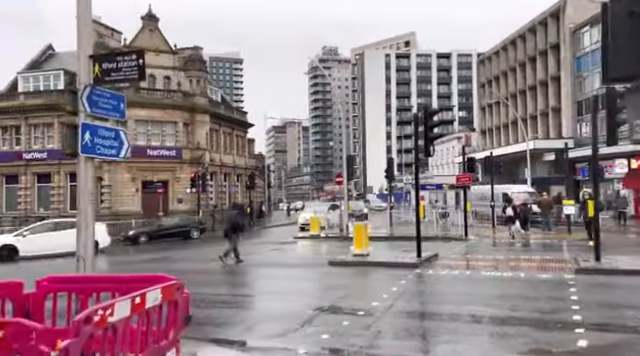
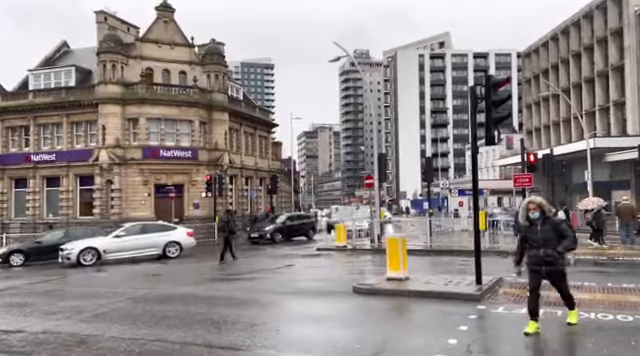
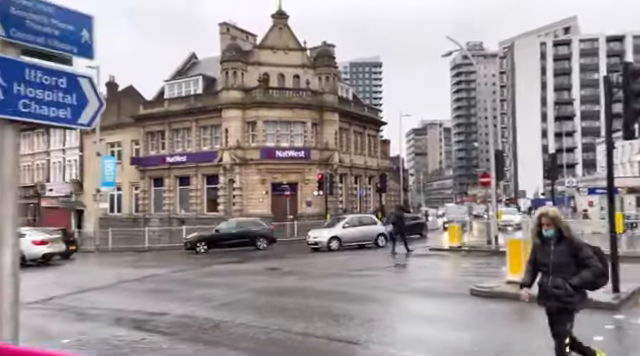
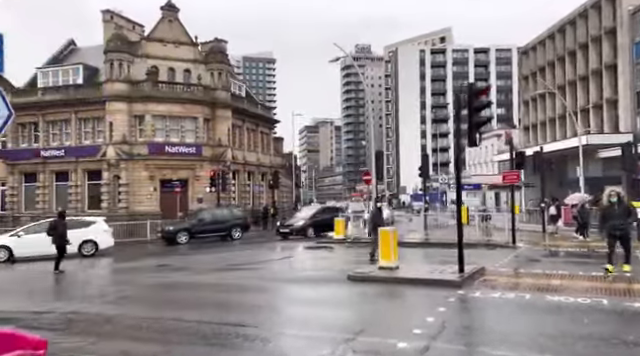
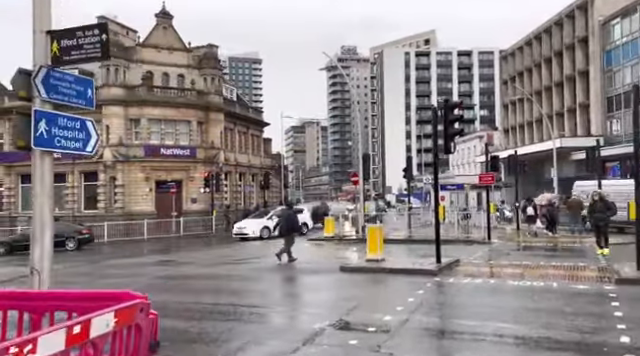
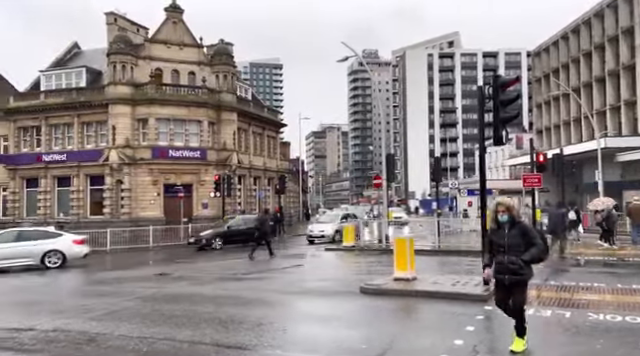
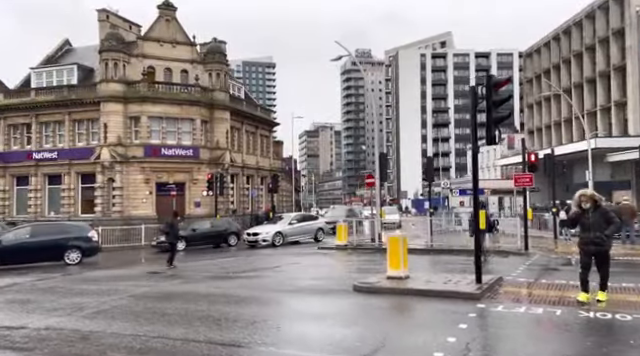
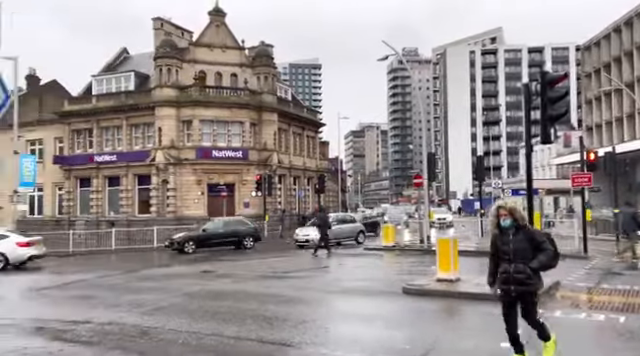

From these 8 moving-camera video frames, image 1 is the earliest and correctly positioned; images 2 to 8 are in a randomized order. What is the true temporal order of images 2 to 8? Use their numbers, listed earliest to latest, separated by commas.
5, 4, 7, 2, 6, 8, 3
